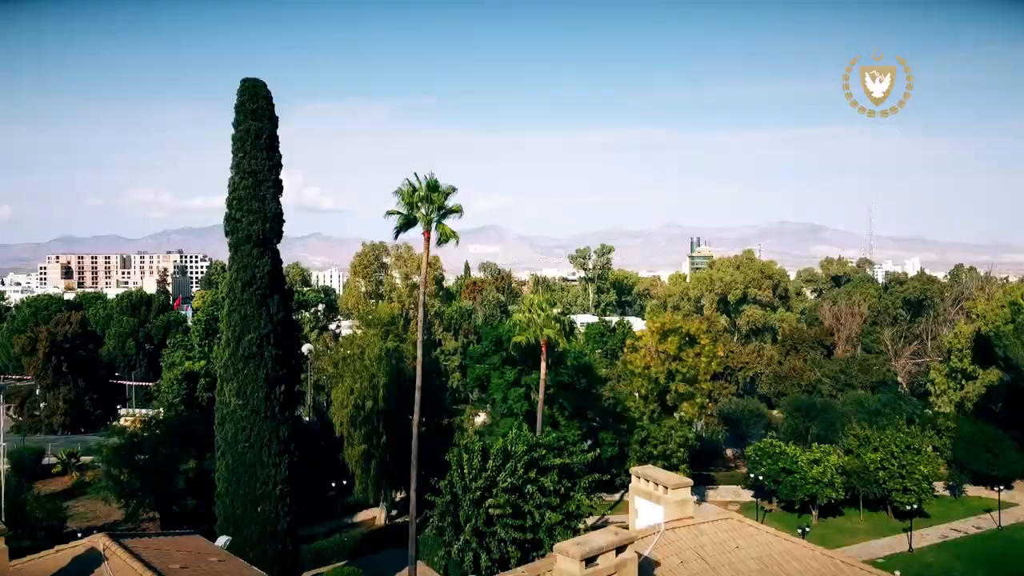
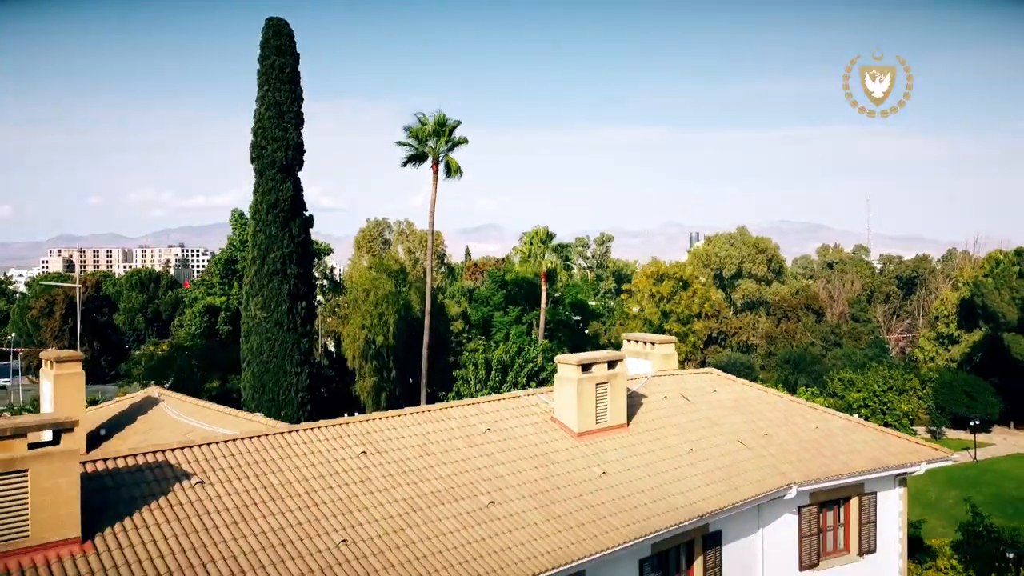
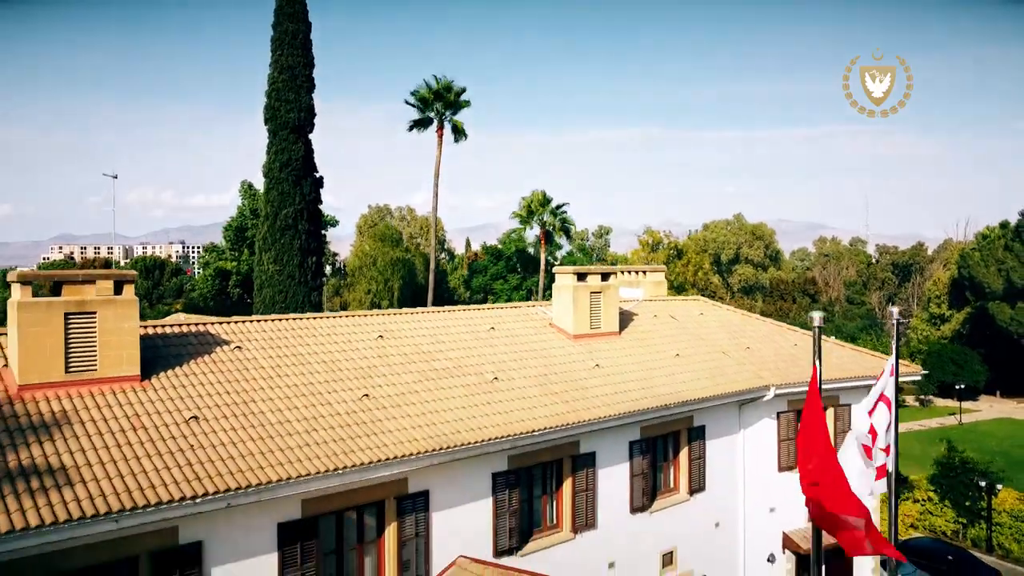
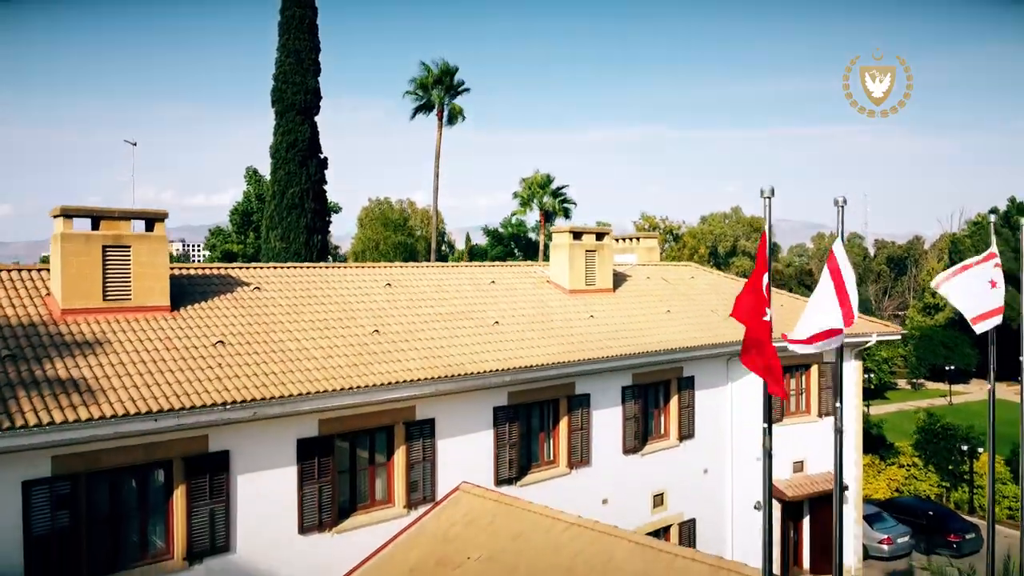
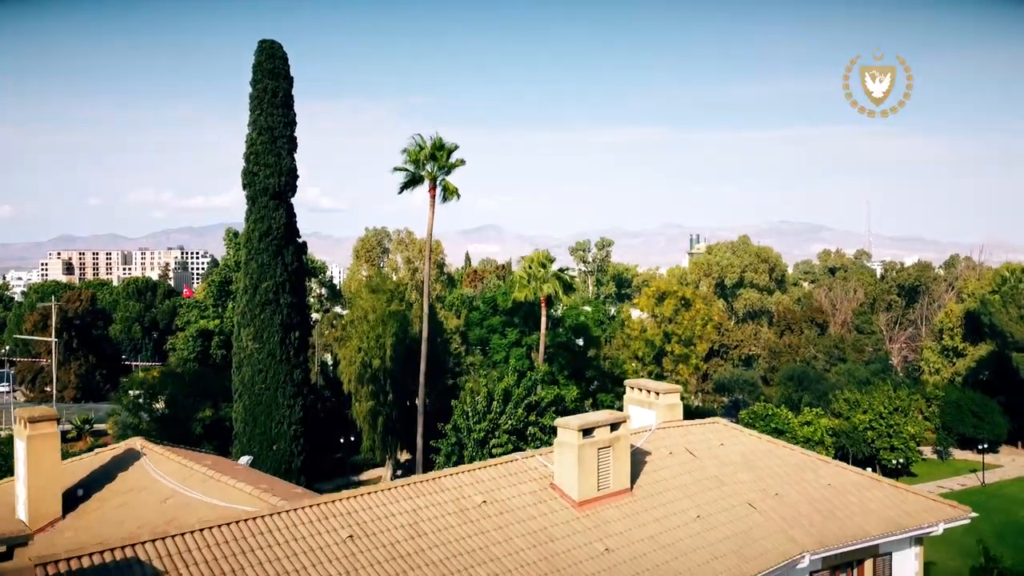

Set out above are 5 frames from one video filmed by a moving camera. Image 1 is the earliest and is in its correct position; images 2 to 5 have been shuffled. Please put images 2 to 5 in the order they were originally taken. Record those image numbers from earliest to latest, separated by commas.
5, 2, 3, 4
